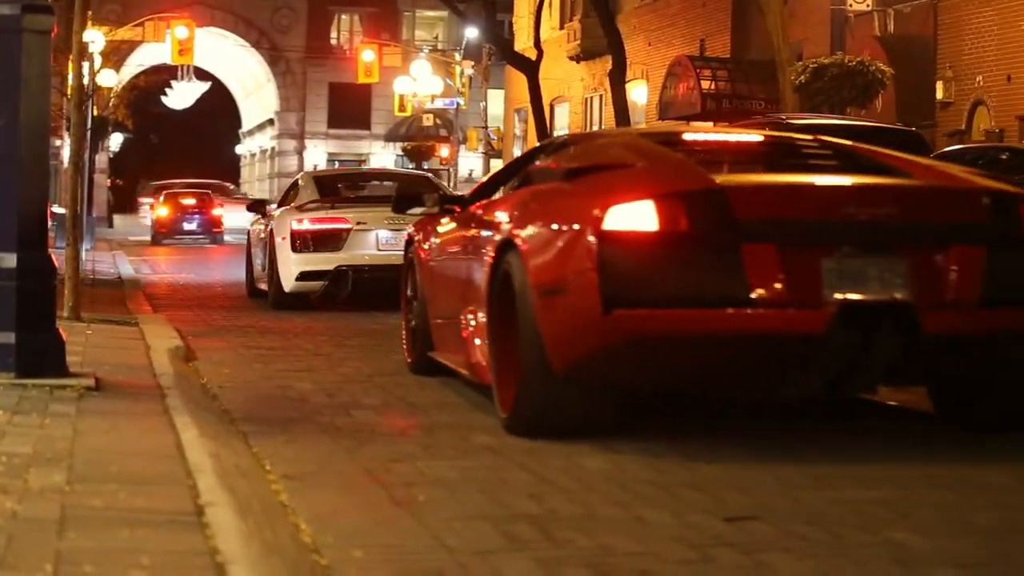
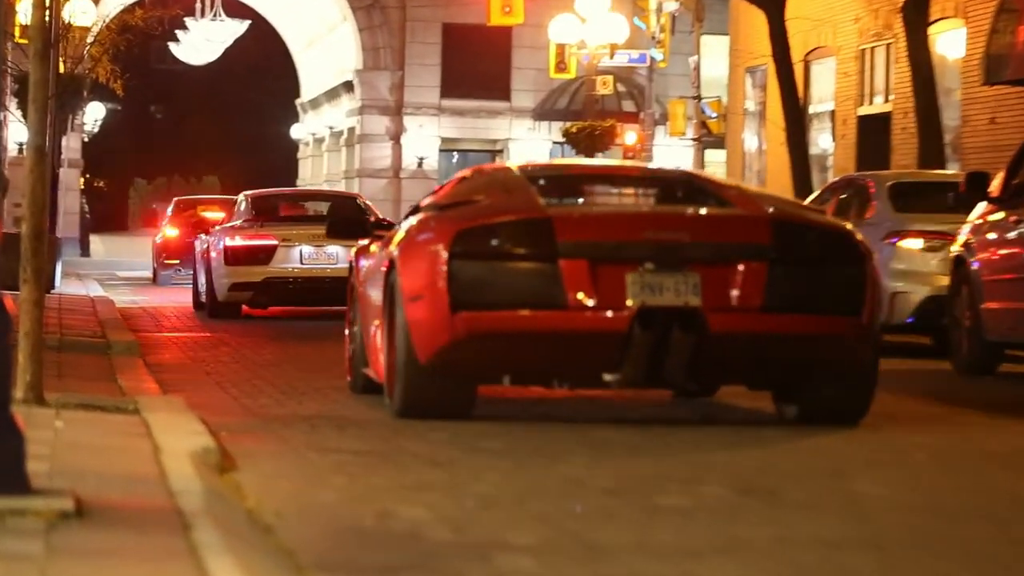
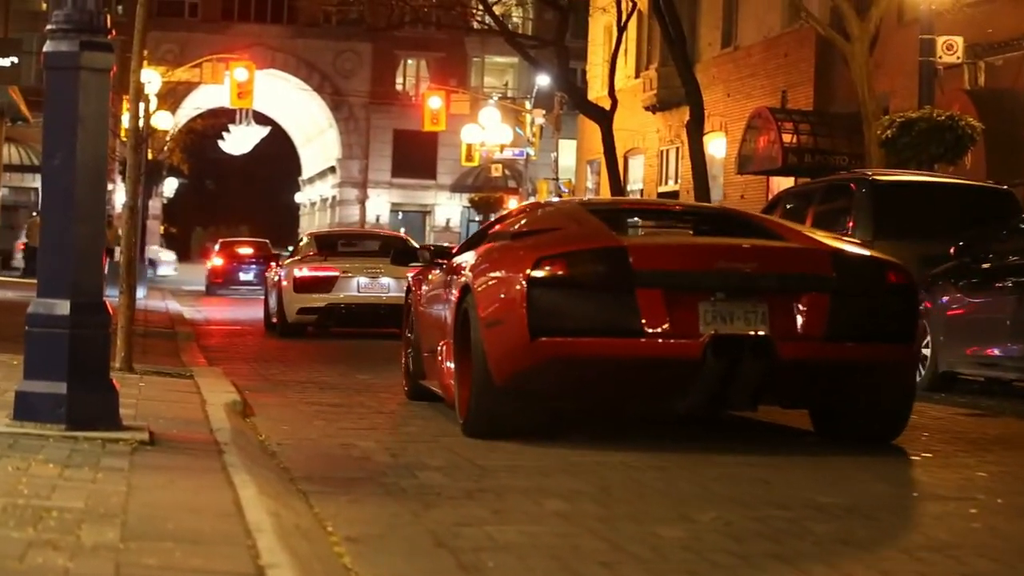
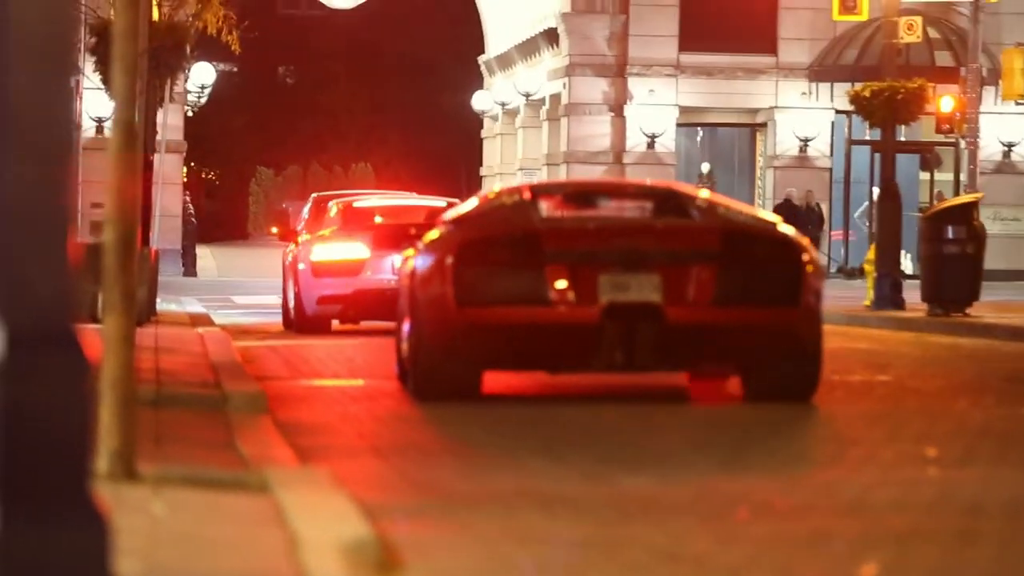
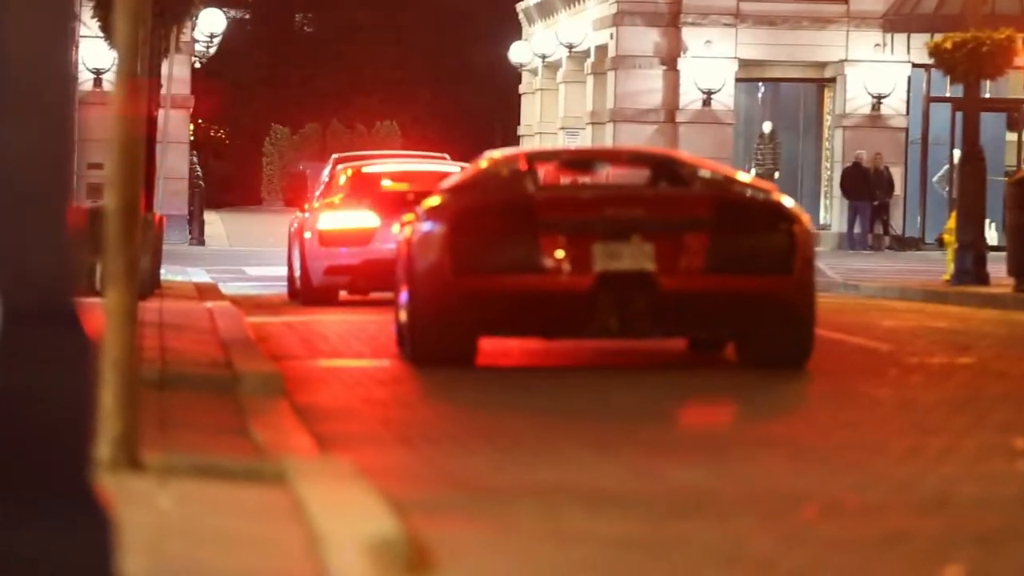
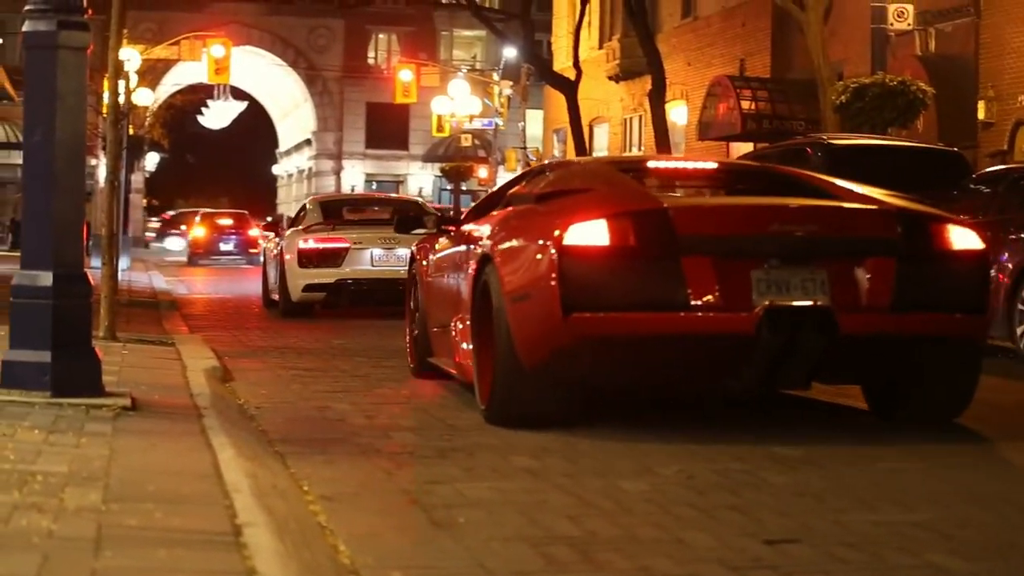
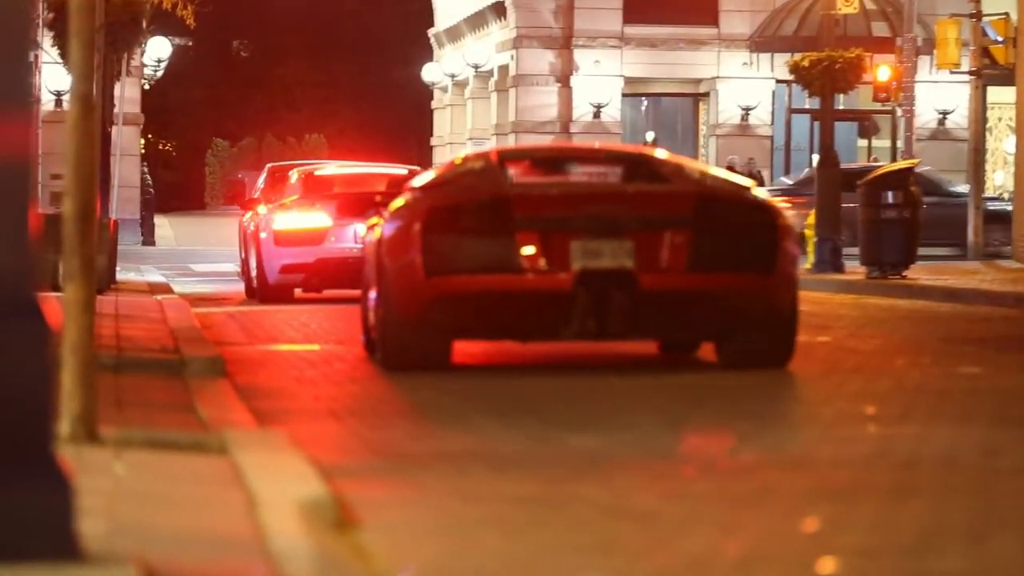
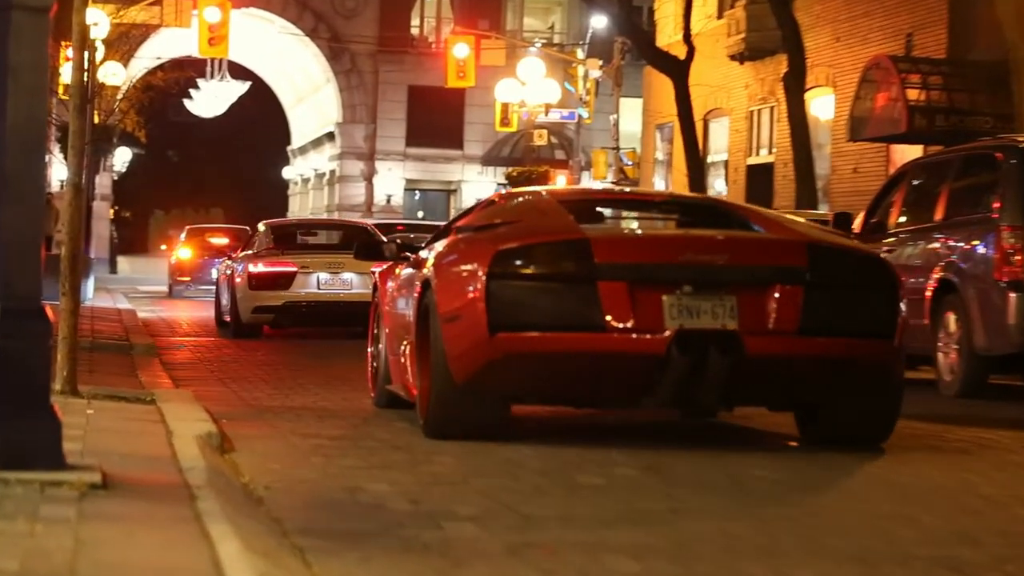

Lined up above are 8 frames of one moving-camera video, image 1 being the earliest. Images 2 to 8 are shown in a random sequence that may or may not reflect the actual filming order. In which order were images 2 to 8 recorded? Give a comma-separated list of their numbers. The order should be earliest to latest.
6, 3, 8, 2, 7, 4, 5
